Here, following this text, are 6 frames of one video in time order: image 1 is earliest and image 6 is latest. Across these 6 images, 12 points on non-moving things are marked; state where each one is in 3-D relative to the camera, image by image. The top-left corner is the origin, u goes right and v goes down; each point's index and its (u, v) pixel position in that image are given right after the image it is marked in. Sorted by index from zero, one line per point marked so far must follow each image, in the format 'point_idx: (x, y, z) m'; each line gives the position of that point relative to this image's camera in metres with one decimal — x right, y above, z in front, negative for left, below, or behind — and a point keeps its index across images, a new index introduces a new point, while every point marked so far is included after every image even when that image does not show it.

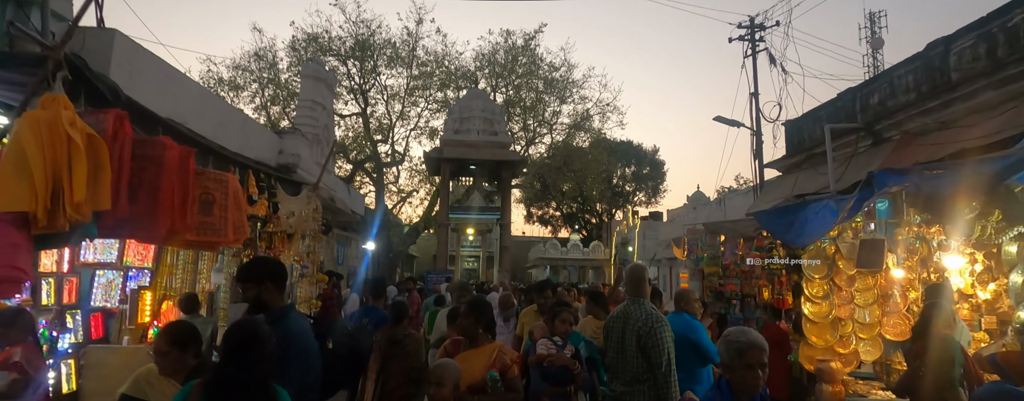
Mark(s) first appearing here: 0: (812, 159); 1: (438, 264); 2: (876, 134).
0: (+4.7, +0.7, +9.1) m
1: (-2.4, -2.1, +18.5) m
2: (+4.6, +0.8, +7.4) m
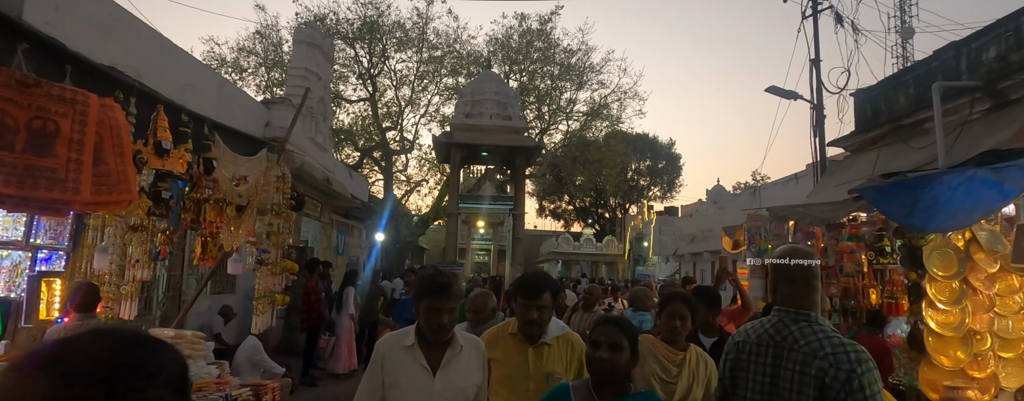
0: (+5.0, +0.9, +7.5) m
1: (-2.0, -1.7, +17.1) m
2: (+4.9, +1.1, +5.8) m
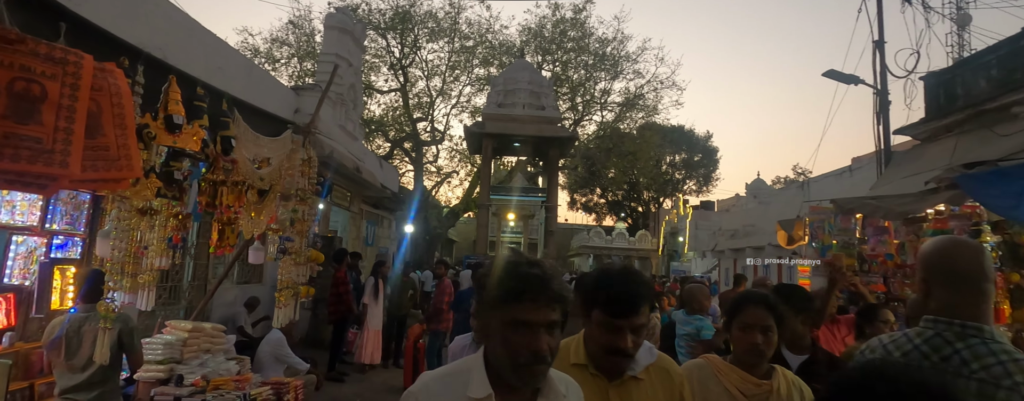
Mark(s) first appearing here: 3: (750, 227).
0: (+5.4, +1.0, +6.8) m
1: (-1.0, -1.4, +16.7) m
2: (+5.3, +1.1, +5.1) m
3: (+8.1, -0.9, +19.8) m
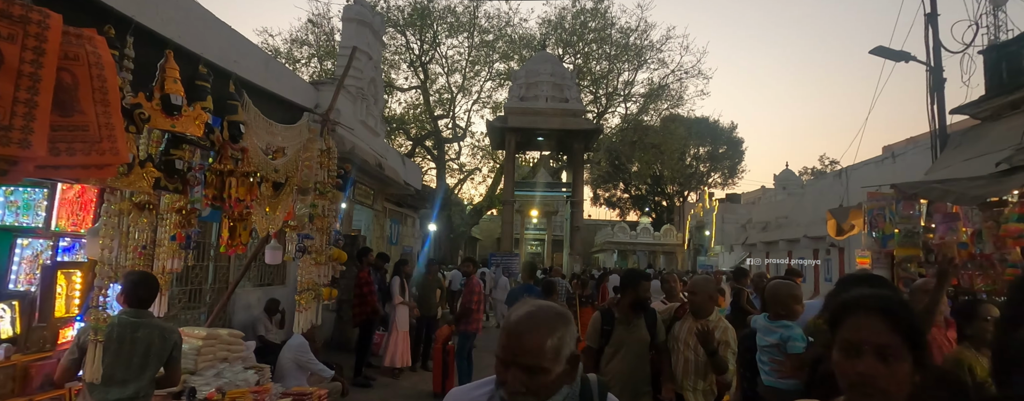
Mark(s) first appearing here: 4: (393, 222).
0: (+5.7, +1.1, +6.2) m
1: (-0.3, -1.3, +16.4) m
2: (+5.5, +1.3, +4.5) m
3: (+9.0, -0.6, +19.1) m
4: (-2.8, -0.5, +13.5) m
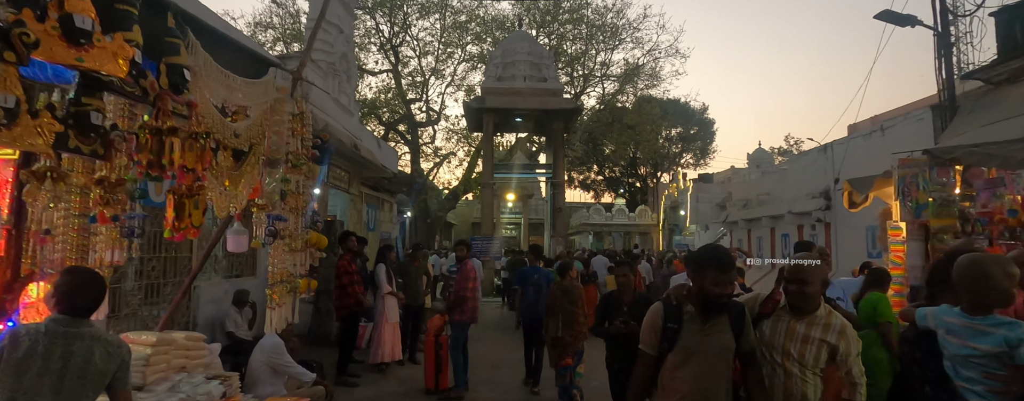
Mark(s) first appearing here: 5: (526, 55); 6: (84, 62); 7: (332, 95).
0: (+5.7, +1.5, +5.8) m
1: (-0.8, -0.8, +15.8) m
2: (+5.5, +1.6, +4.1) m
3: (+8.3, +0.2, +18.9) m
4: (-3.1, -0.1, +12.7) m
5: (+0.4, +4.6, +17.8) m
6: (-1.3, +0.4, +1.8) m
7: (-3.0, +1.8, +9.7) m
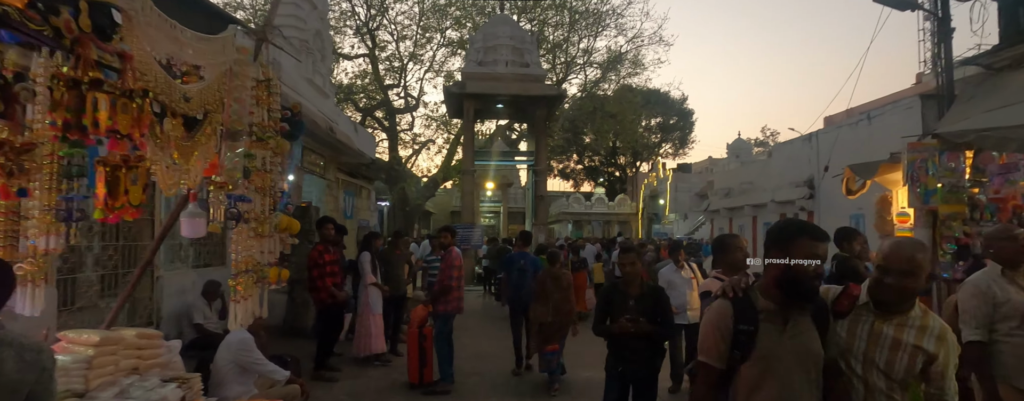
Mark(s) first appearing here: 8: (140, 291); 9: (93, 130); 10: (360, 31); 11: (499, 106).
0: (+5.6, +1.6, +5.6) m
1: (-1.2, -0.5, +15.4) m
2: (+5.5, +1.7, +4.0) m
3: (+7.7, +0.5, +18.8) m
4: (-3.5, +0.1, +12.2) m
5: (-0.1, +4.9, +17.4) m
6: (-1.3, +0.5, +1.4) m
7: (-3.3, +2.0, +9.2) m
8: (-3.3, -0.8, +5.0) m
9: (-1.5, +0.2, +2.1) m
10: (-5.2, +6.1, +20.0) m
11: (-0.3, +2.9, +17.6) m
